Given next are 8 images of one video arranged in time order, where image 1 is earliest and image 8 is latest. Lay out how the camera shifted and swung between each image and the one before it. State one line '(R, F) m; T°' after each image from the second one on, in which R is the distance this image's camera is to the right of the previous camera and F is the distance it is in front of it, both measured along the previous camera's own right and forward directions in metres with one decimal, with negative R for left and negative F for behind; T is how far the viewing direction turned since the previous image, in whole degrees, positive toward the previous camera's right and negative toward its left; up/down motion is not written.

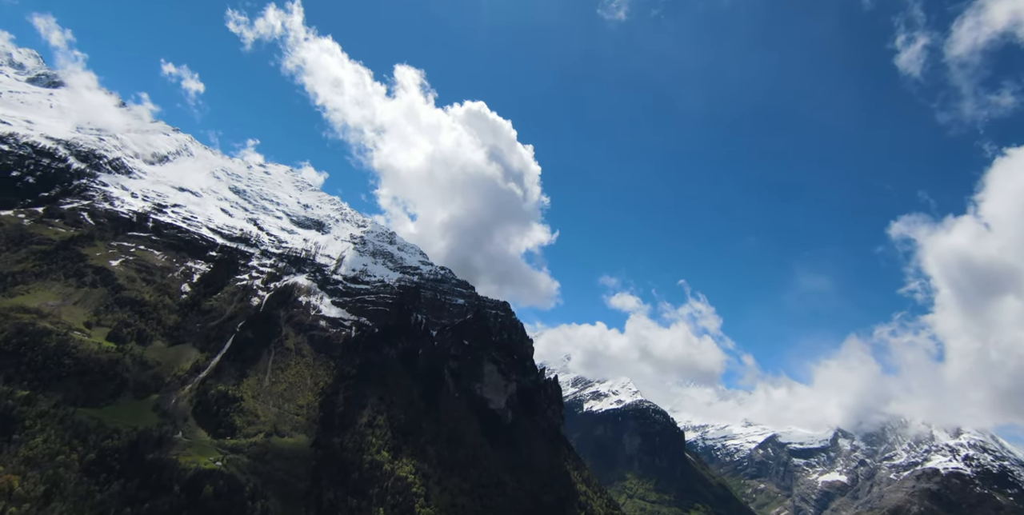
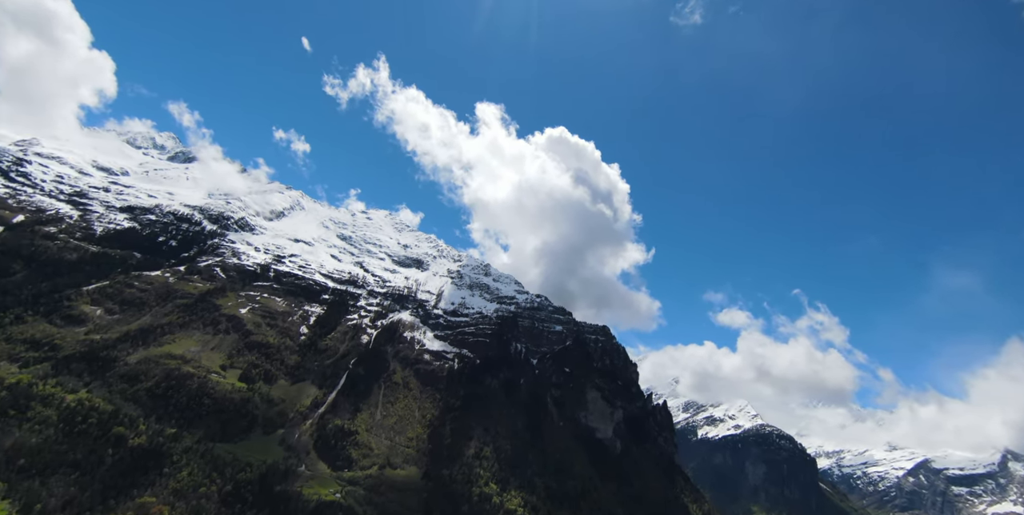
(+13.9, +4.5) m; -12°
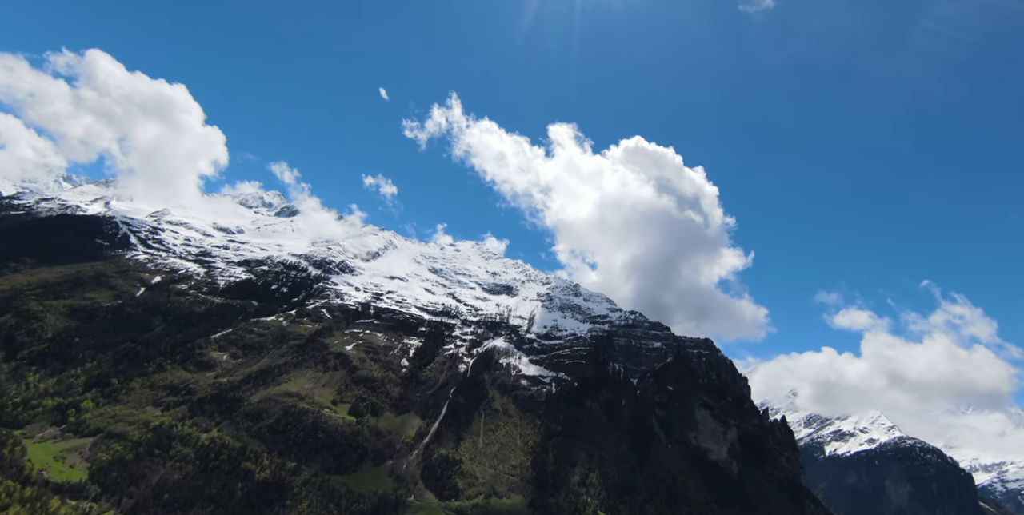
(+13.1, +4.1) m; -11°
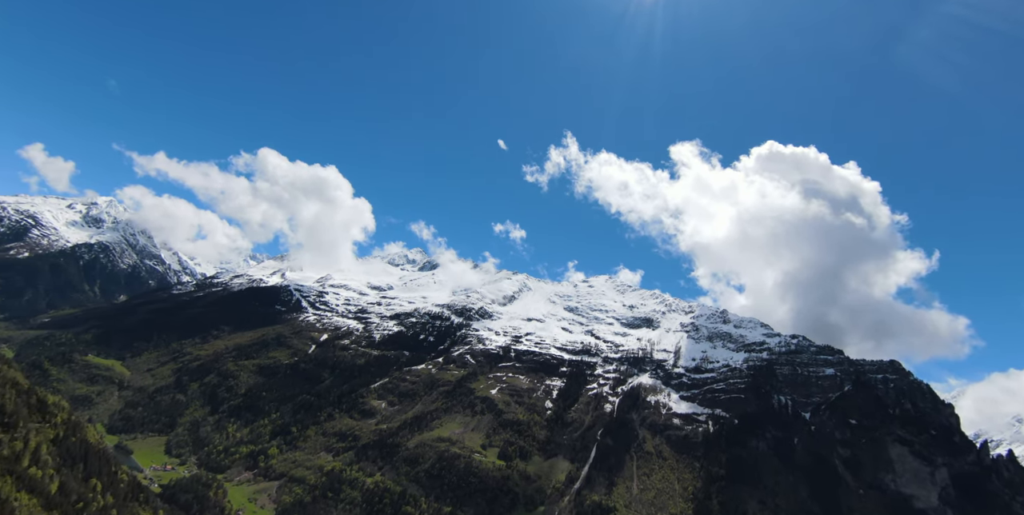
(+20.1, +7.3) m; -16°
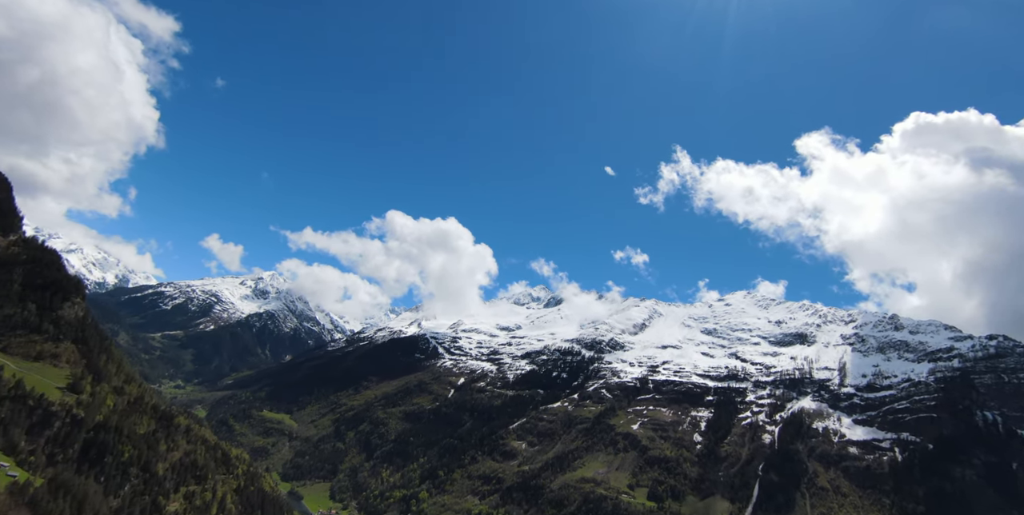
(+16.6, +6.4) m; -15°
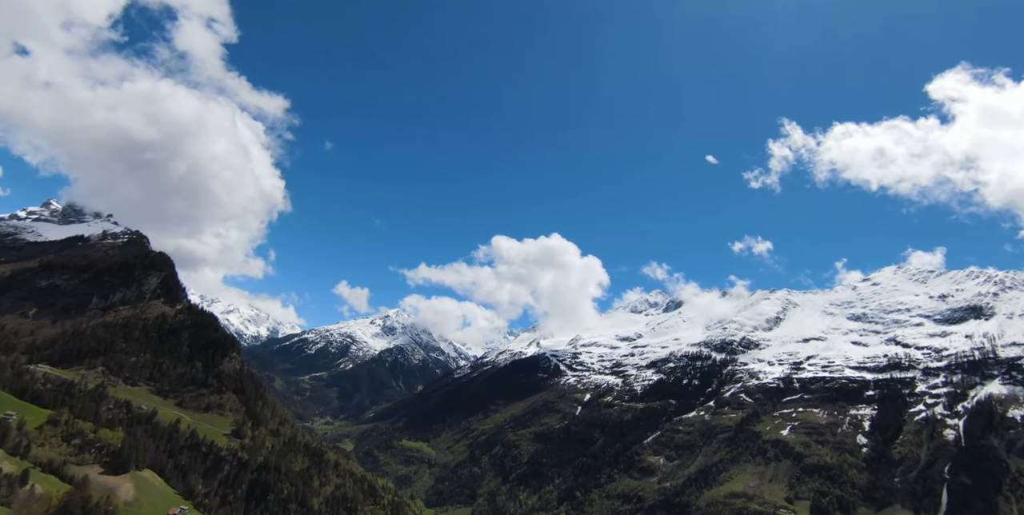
(+1.6, +6.8) m; -11°
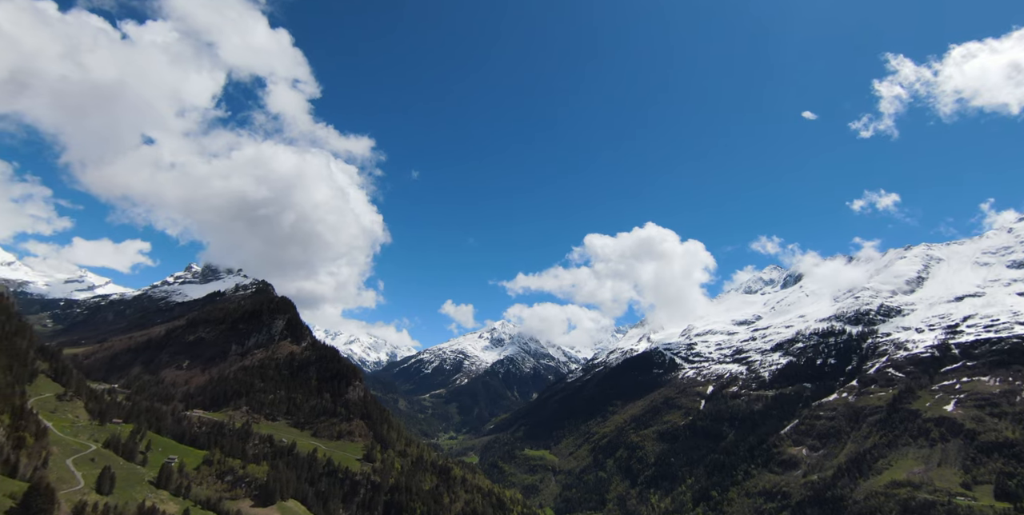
(+1.2, +6.8) m; -10°
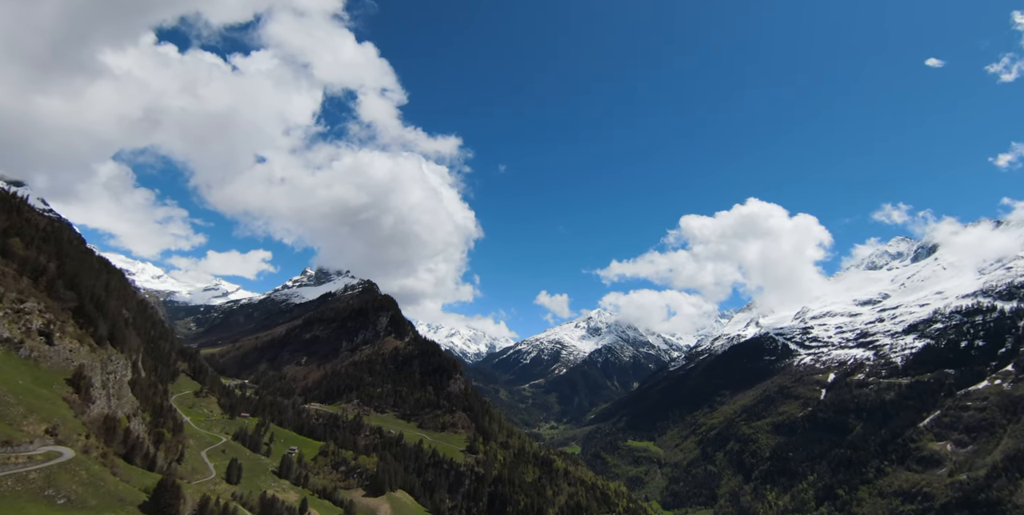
(+1.3, +5.9) m; -9°
